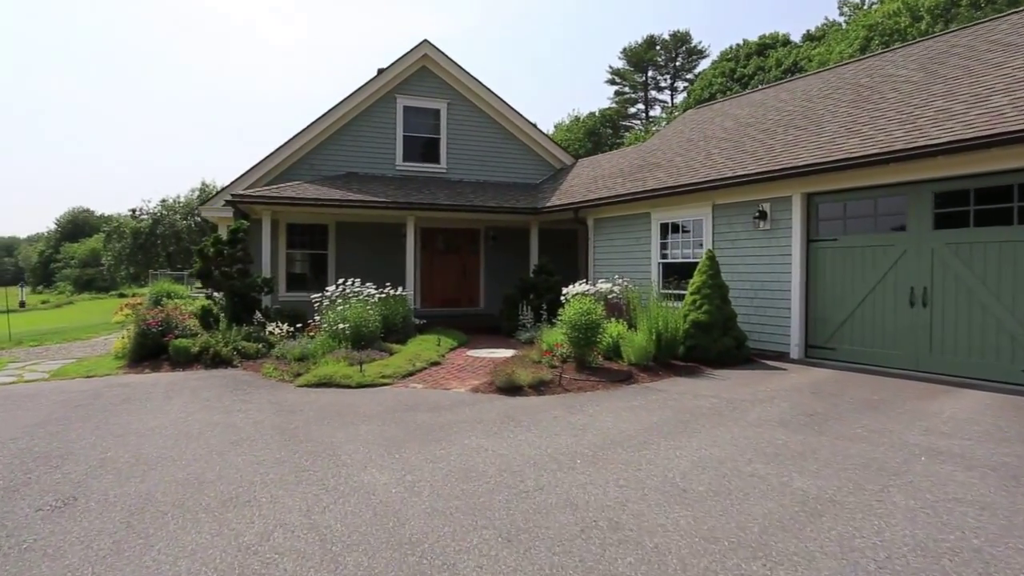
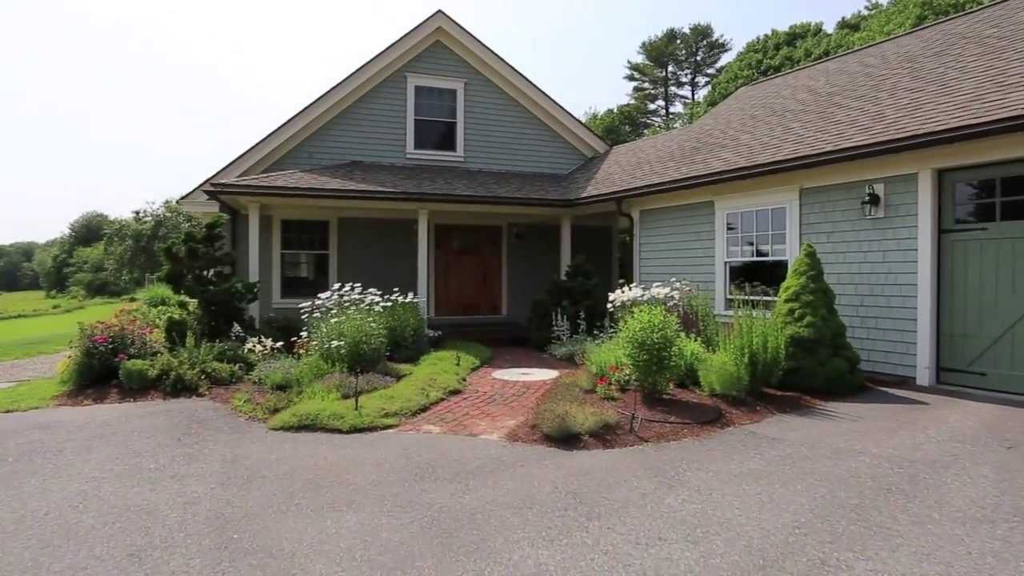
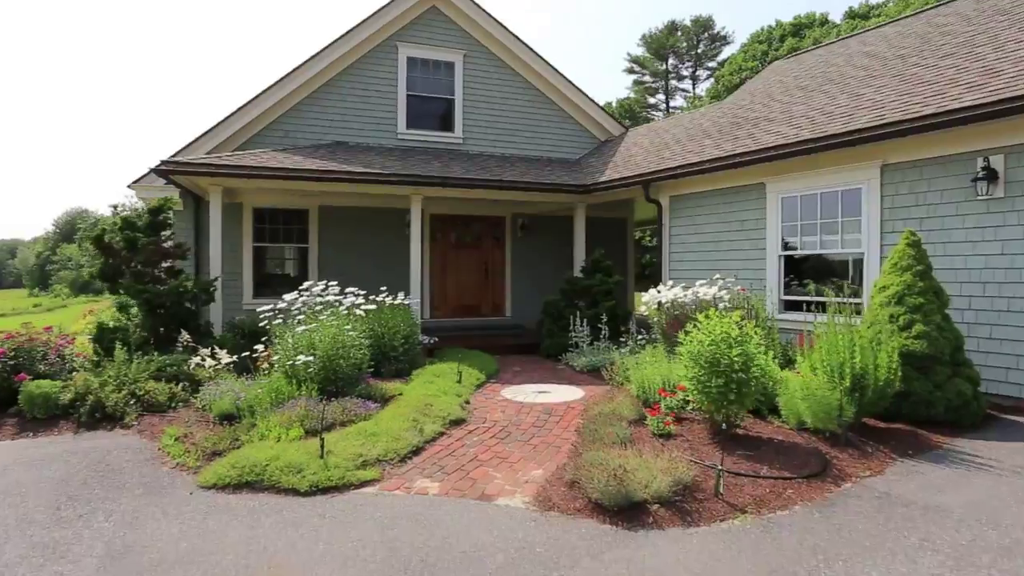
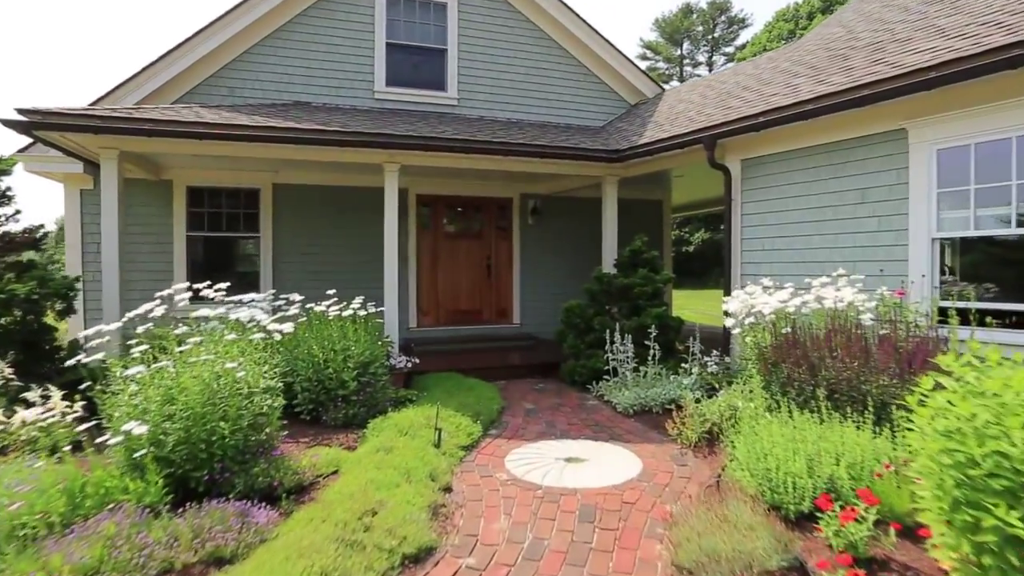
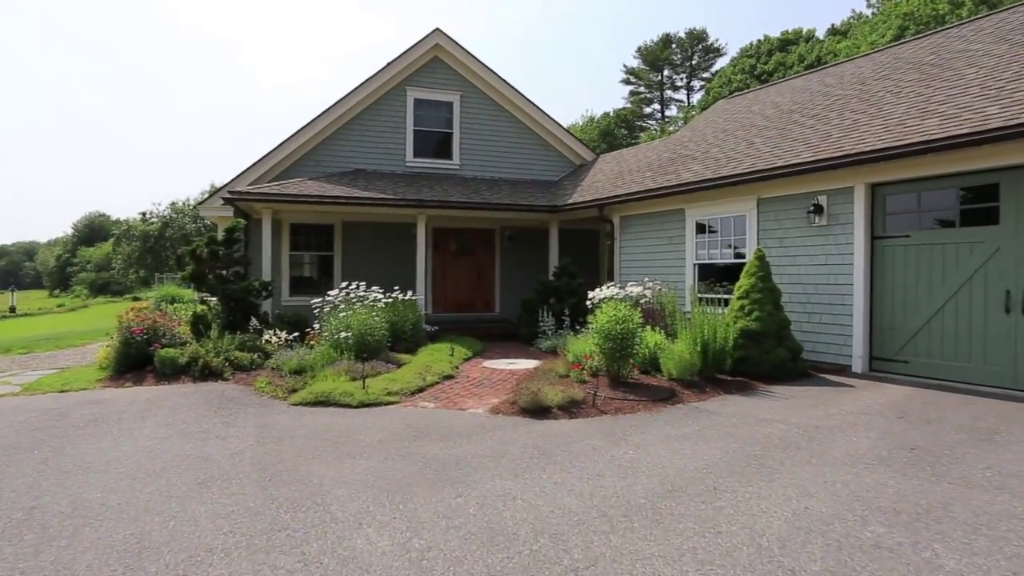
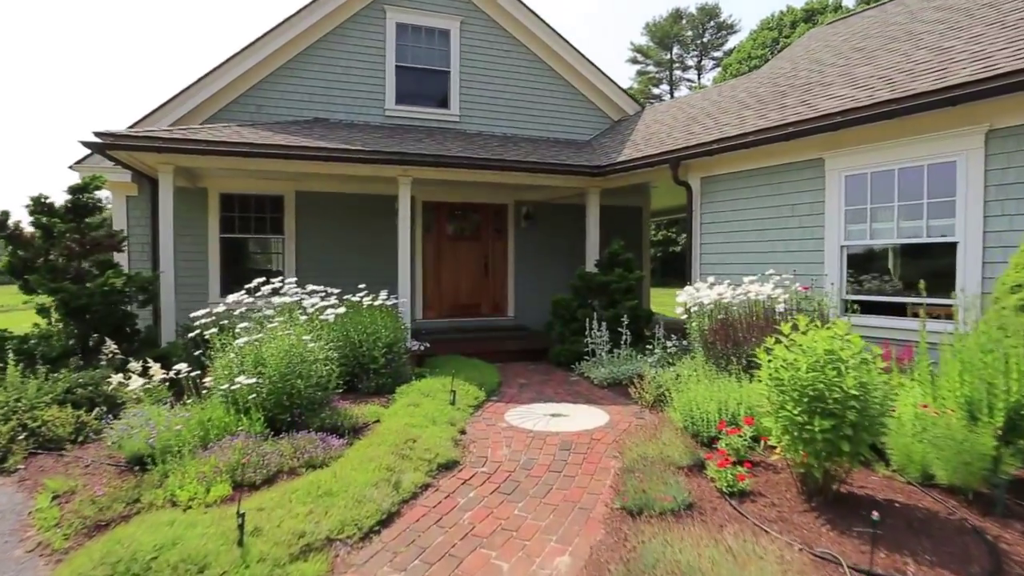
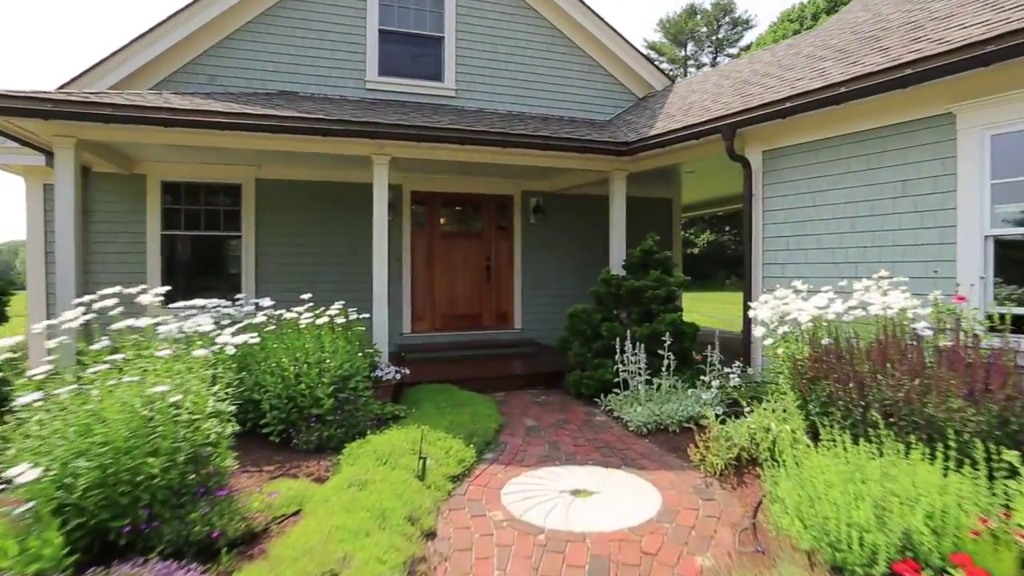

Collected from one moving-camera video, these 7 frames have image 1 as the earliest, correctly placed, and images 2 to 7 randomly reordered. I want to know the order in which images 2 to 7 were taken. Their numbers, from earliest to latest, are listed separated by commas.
5, 2, 3, 6, 4, 7
